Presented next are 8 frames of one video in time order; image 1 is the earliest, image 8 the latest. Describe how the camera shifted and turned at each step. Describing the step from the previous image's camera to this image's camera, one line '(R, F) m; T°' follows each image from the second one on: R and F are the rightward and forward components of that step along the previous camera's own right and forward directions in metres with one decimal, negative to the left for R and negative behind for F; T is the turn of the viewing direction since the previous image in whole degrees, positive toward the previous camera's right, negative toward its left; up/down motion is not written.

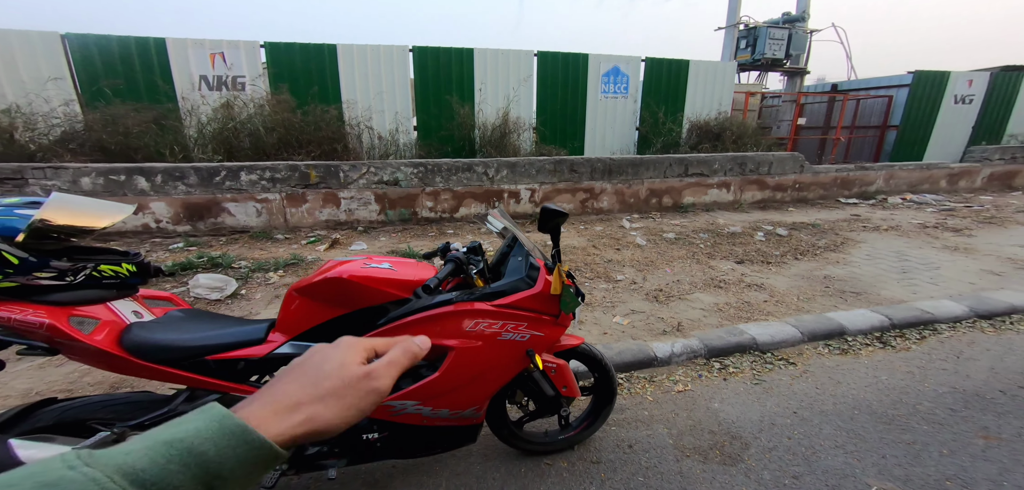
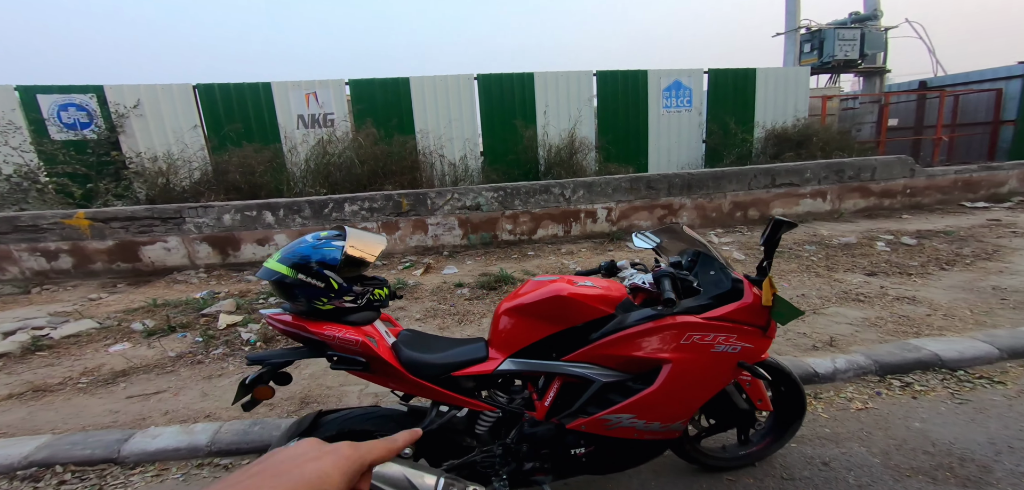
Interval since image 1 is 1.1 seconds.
(-0.5, -0.1) m; -6°
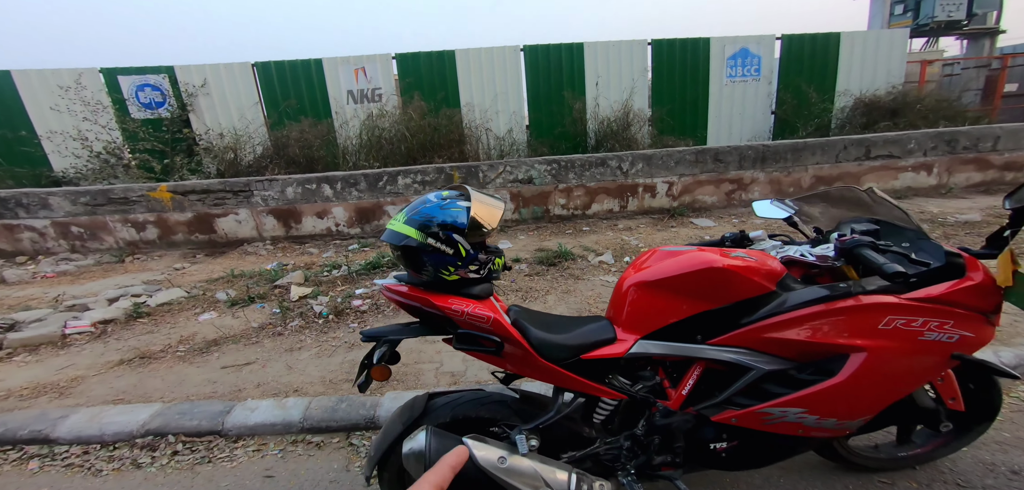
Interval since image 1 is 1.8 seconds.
(-0.3, +0.2) m; -5°
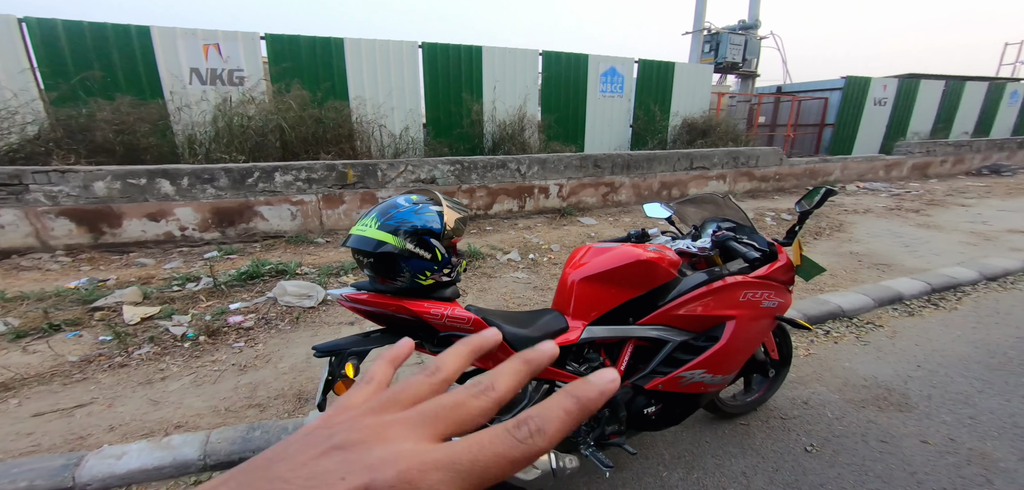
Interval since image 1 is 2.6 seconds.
(-0.3, -0.1) m; +16°
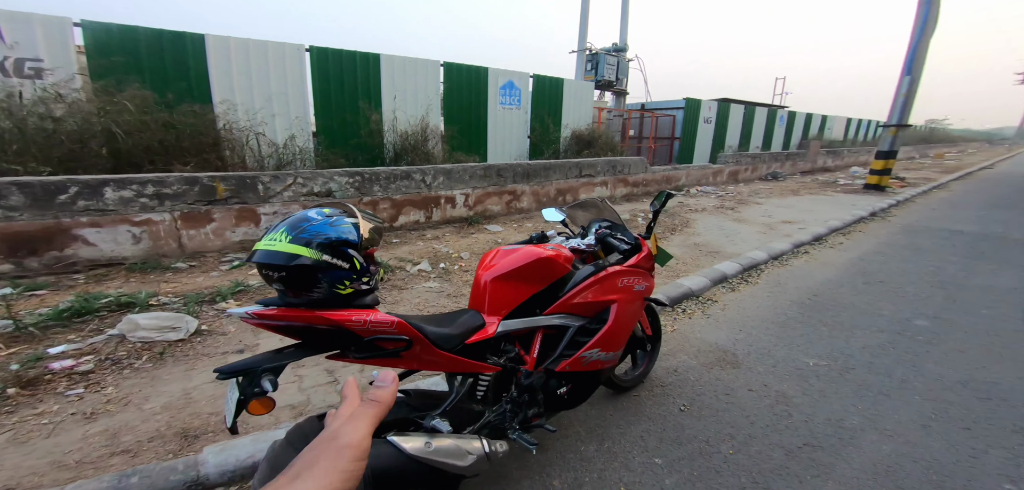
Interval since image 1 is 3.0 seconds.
(-0.1, -0.1) m; +13°
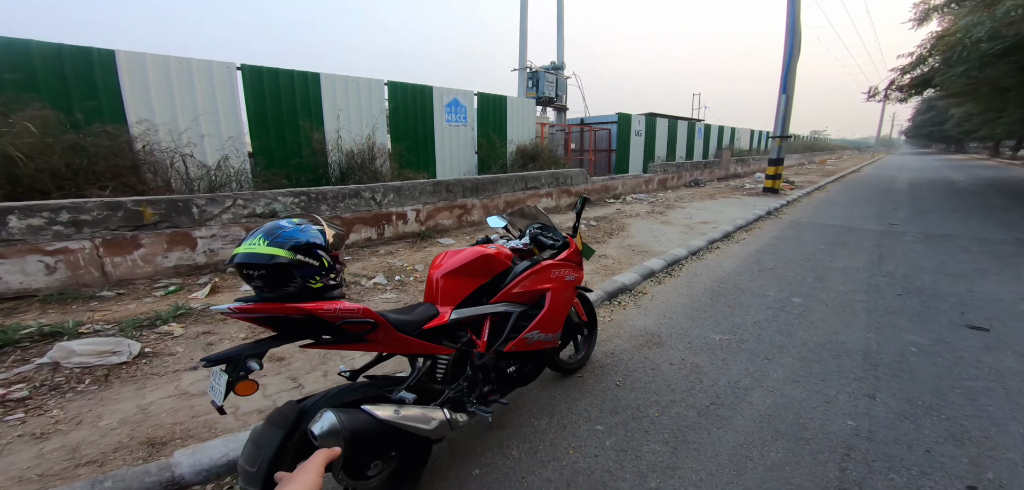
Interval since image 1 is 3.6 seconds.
(0.0, -0.3) m; +6°
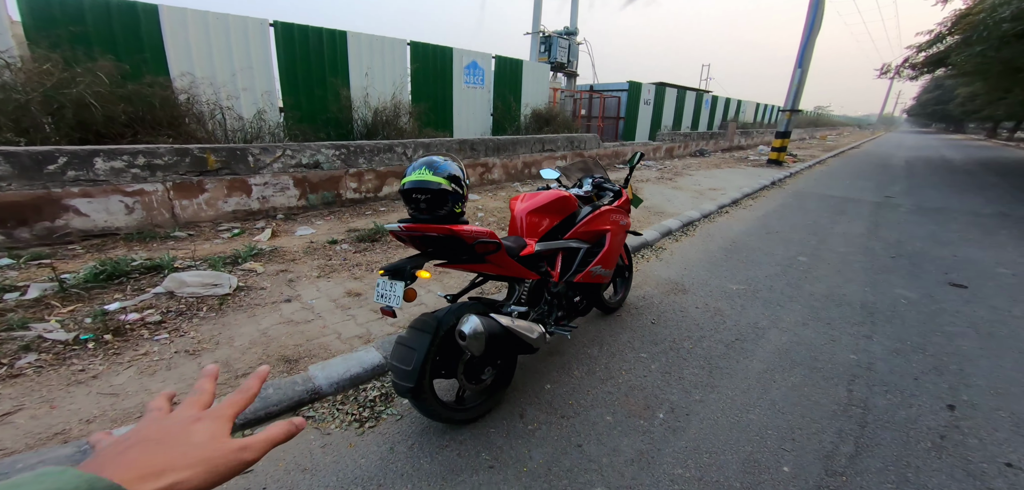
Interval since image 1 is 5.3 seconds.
(-0.4, -0.4) m; +1°
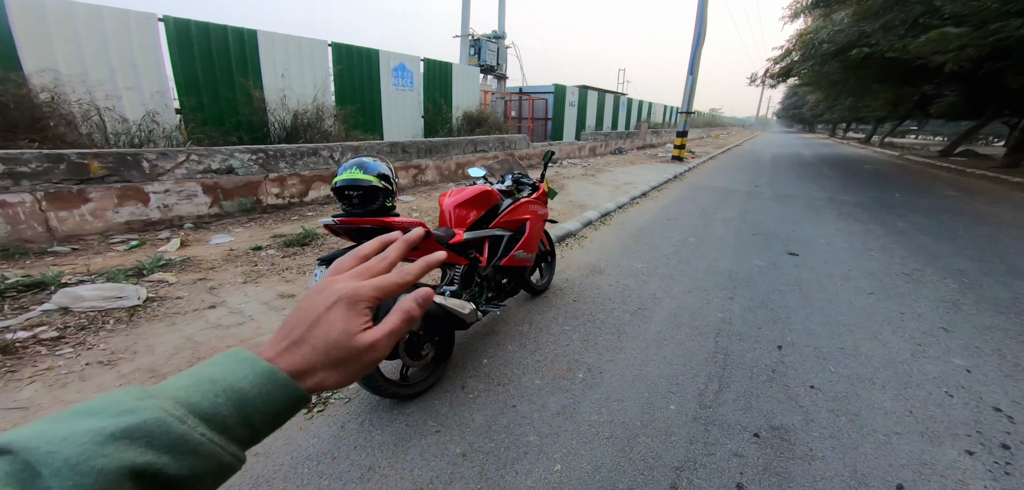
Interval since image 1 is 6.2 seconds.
(0.0, -0.3) m; +8°
